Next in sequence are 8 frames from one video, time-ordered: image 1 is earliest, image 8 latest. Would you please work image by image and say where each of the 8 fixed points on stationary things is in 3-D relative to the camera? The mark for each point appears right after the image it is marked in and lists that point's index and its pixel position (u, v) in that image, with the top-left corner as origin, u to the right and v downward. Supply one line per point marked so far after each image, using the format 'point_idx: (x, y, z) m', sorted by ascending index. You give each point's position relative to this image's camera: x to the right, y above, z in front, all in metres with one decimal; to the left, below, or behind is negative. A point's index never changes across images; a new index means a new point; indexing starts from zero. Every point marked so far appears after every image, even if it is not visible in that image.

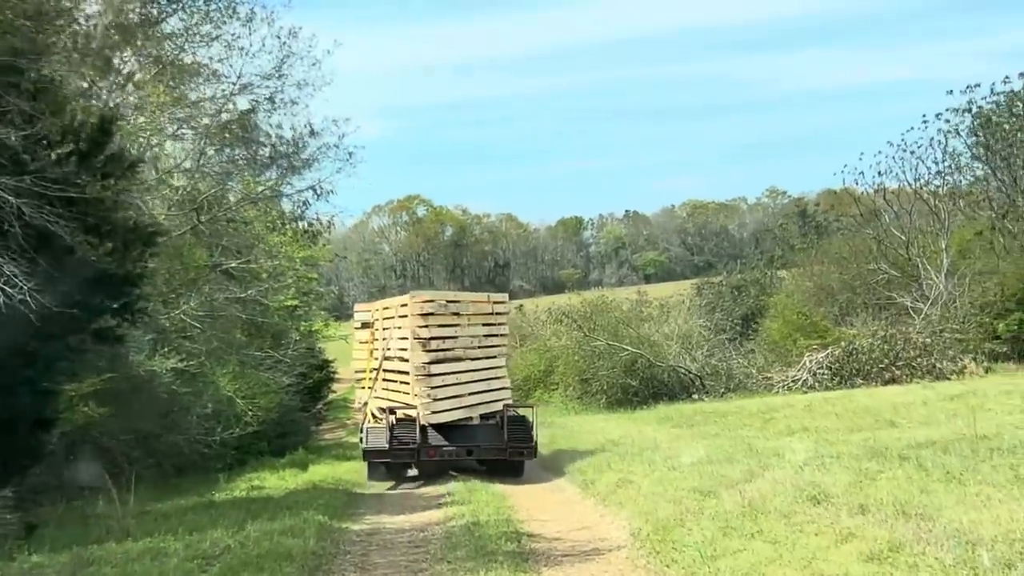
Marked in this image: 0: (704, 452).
0: (+1.9, -1.7, +14.5) m
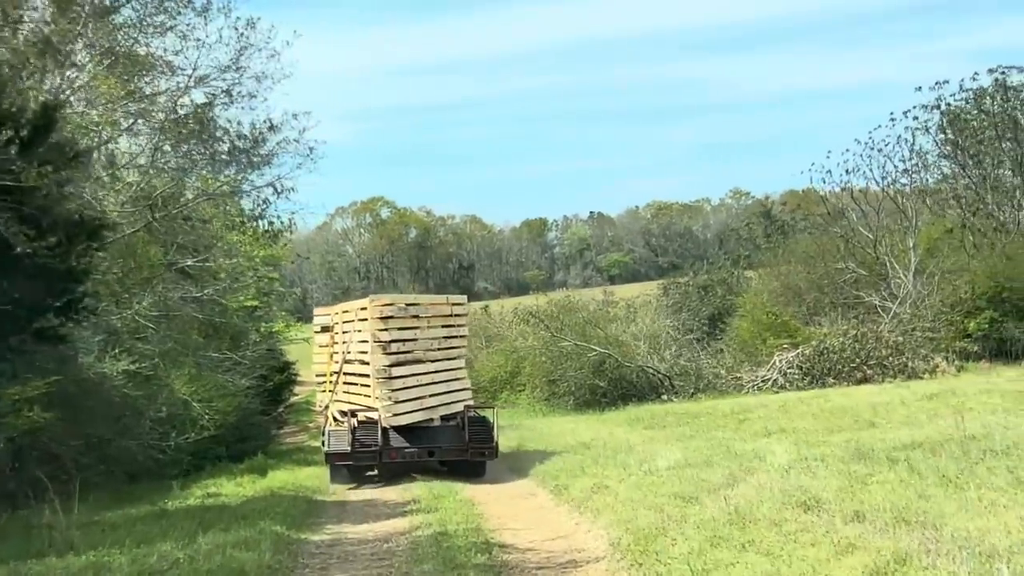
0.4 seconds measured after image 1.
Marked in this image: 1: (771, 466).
0: (+1.6, -1.6, +13.9) m
1: (+2.1, -1.5, +11.8) m
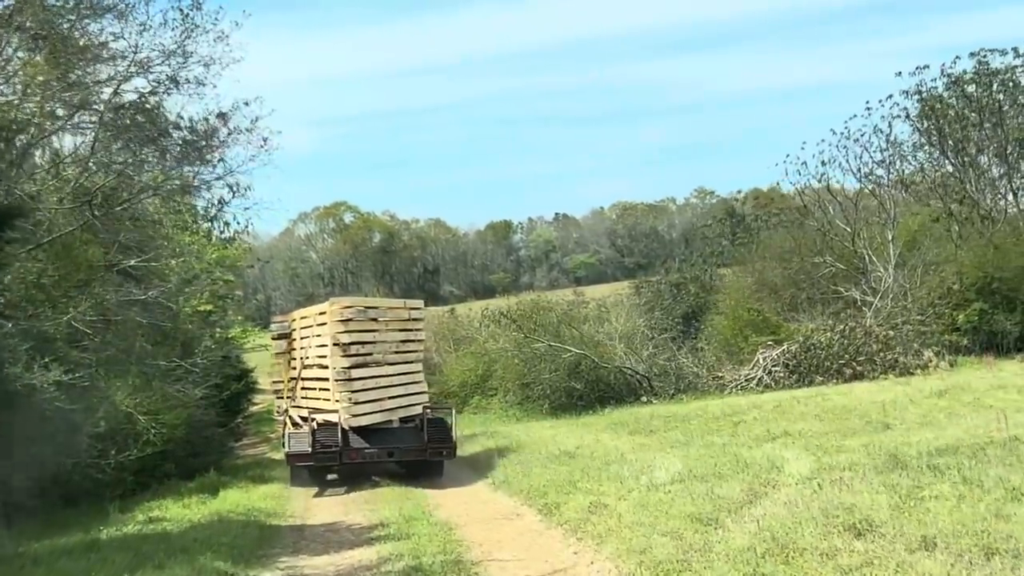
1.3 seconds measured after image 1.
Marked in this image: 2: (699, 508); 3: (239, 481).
0: (+1.5, -1.5, +12.4) m
1: (+2.0, -1.3, +10.2) m
2: (+1.2, -1.4, +9.0) m
3: (-3.2, -2.3, +16.9) m
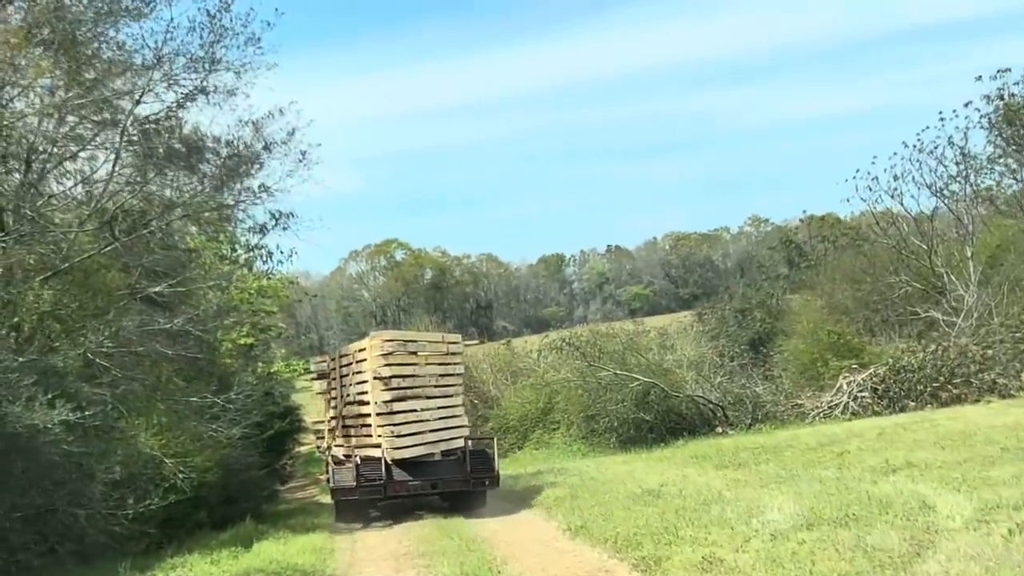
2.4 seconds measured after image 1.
0: (+2.1, -1.6, +10.3) m
1: (+2.5, -1.3, +8.1) m
2: (+1.6, -1.3, +6.9) m
3: (-2.4, -2.5, +15.0) m
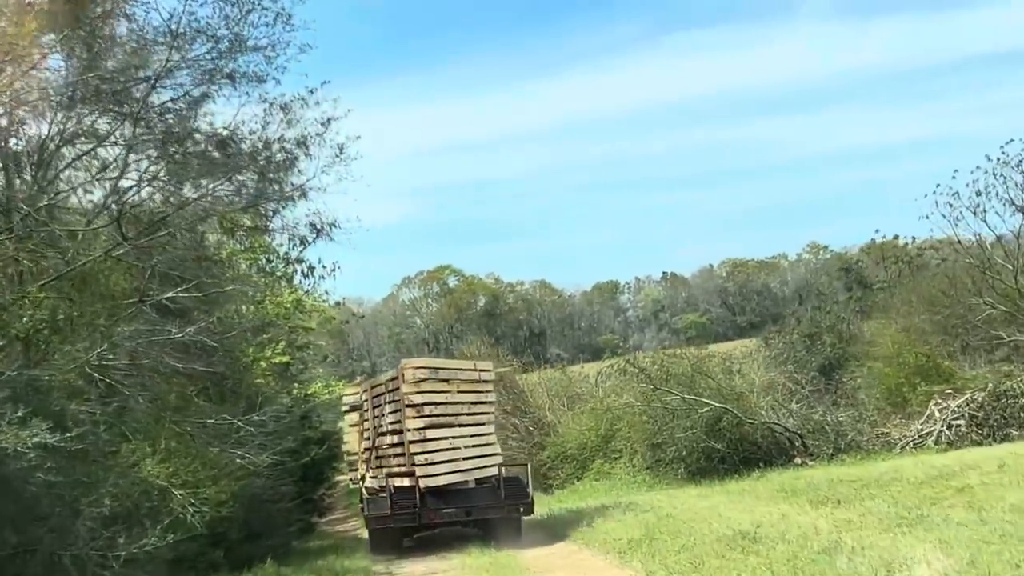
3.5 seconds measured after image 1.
0: (+2.4, -1.5, +7.9) m
1: (+2.8, -1.2, +5.8) m
2: (+1.9, -1.2, +4.6) m
3: (-1.9, -2.6, +12.8) m
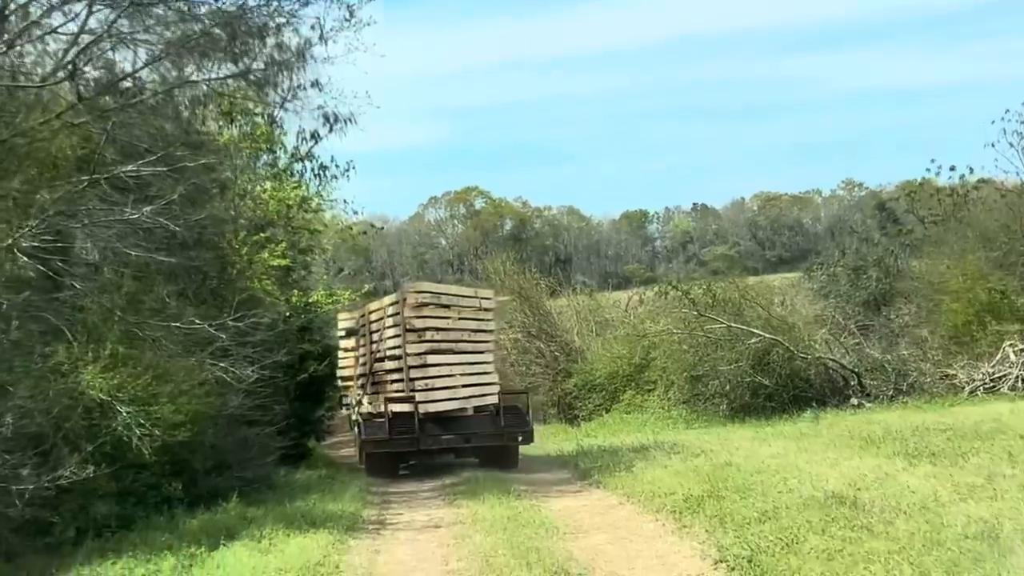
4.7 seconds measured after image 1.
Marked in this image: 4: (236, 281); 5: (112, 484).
0: (+2.6, -1.0, +5.3) m
1: (+2.9, -0.9, +3.1) m
2: (+2.0, -0.9, +1.9) m
3: (-1.7, -1.7, +10.2) m
4: (-3.4, +0.1, +17.6) m
5: (-3.0, -1.5, +10.7) m
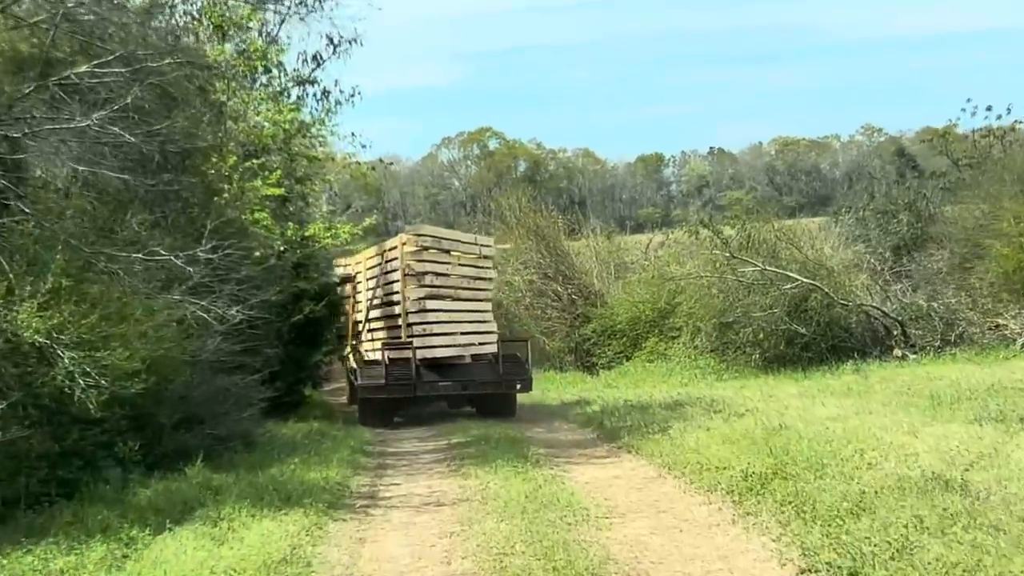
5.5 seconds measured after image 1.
0: (+2.6, -0.8, +3.5) m
1: (+3.0, -0.8, +1.3) m
2: (+2.0, -0.8, +0.1) m
3: (-1.6, -1.2, +8.5) m
4: (-3.2, +0.9, +15.8) m
5: (-2.9, -1.0, +8.9) m
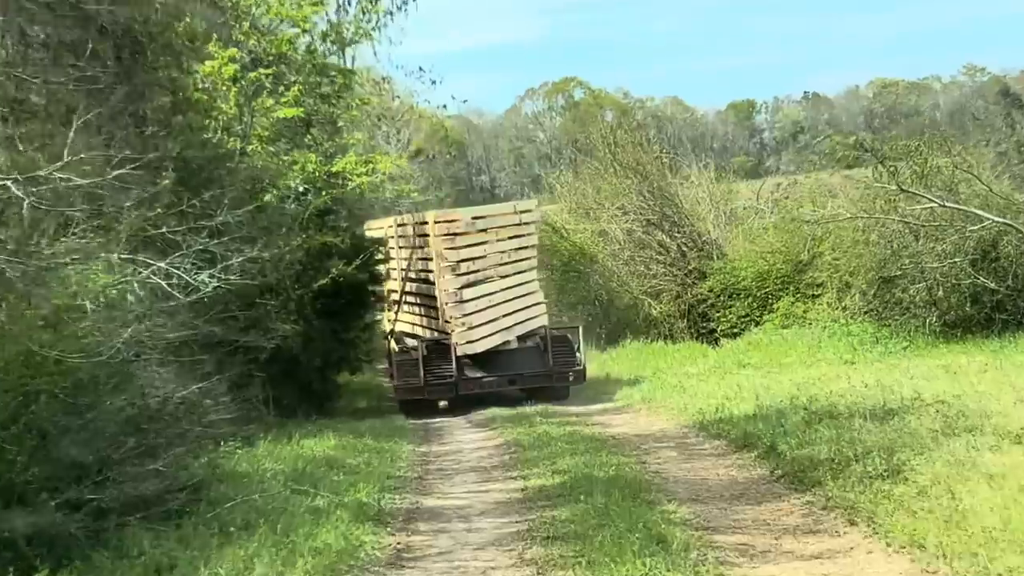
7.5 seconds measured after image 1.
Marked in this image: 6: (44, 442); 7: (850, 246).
0: (+2.7, -0.8, -1.4) m
1: (+2.9, -0.7, -3.6) m
2: (+1.9, -0.8, -4.7) m
3: (-1.2, -1.0, +3.9) m
4: (-2.4, +1.2, +11.2) m
5: (-2.5, -0.8, +4.4) m
6: (-1.9, -0.6, +5.8) m
7: (+4.2, +0.6, +17.9) m
